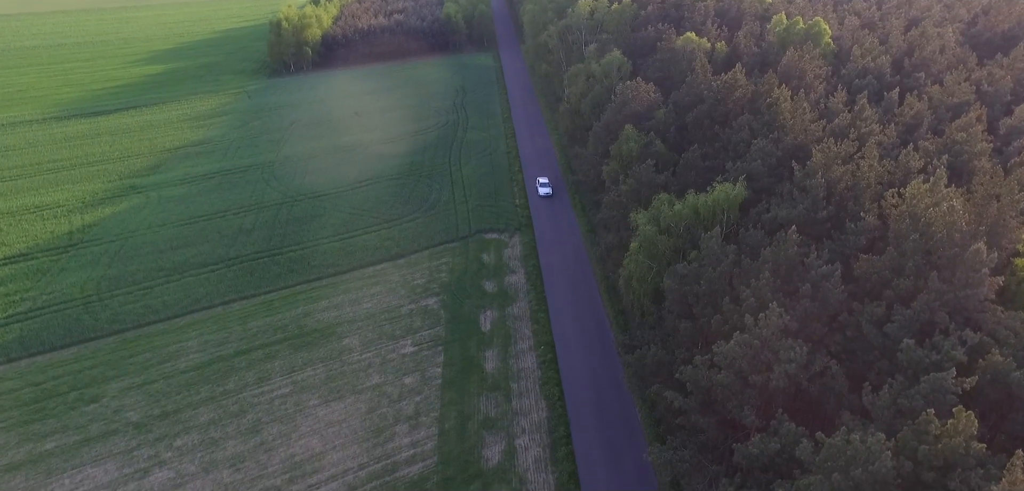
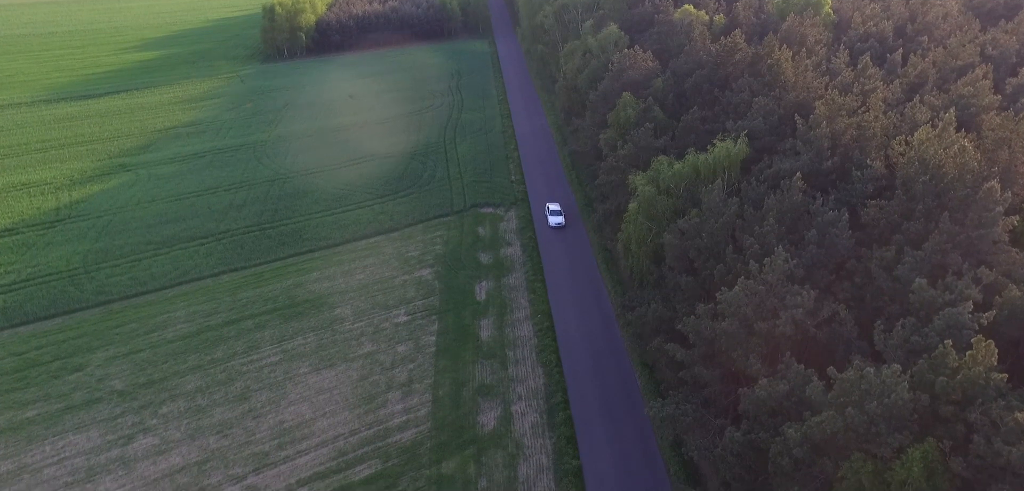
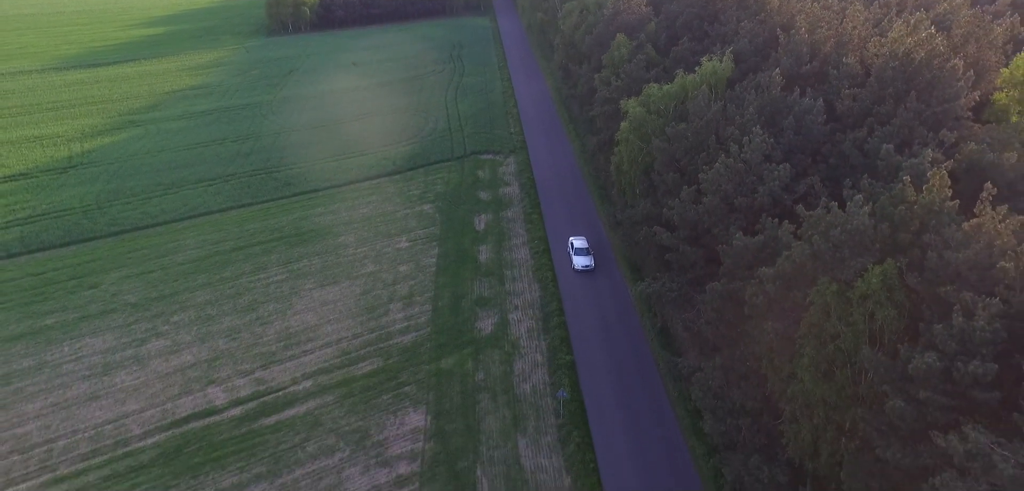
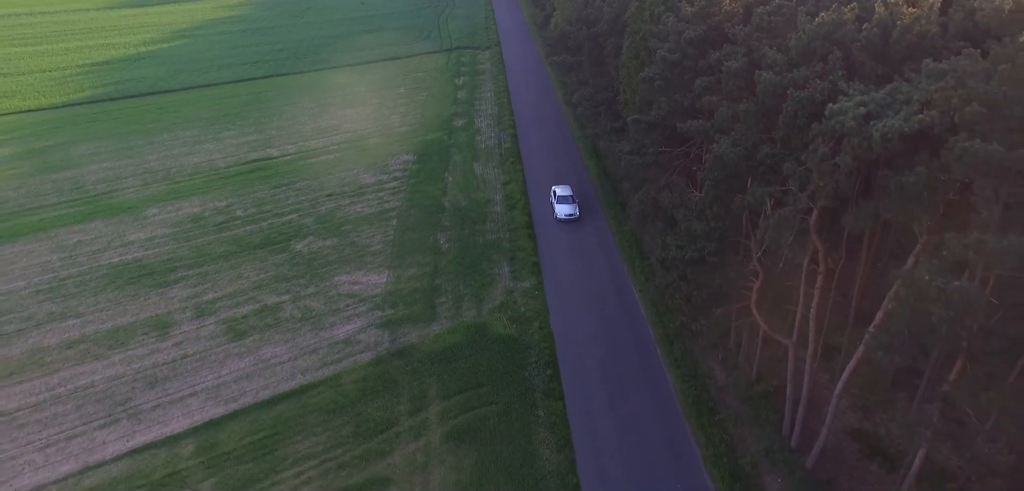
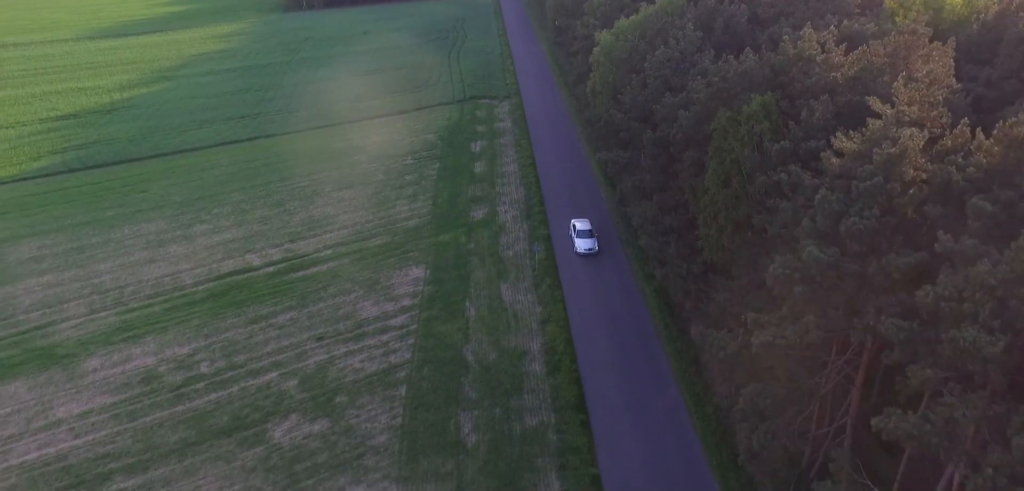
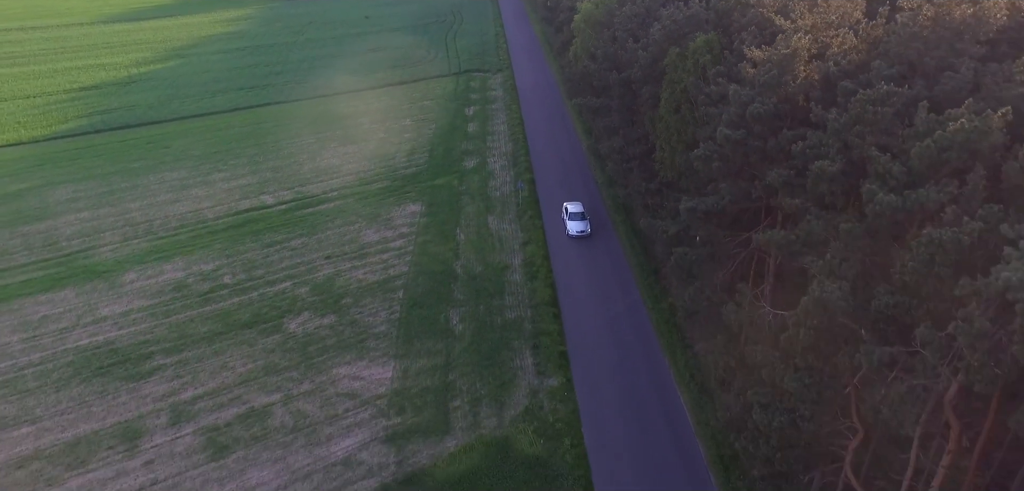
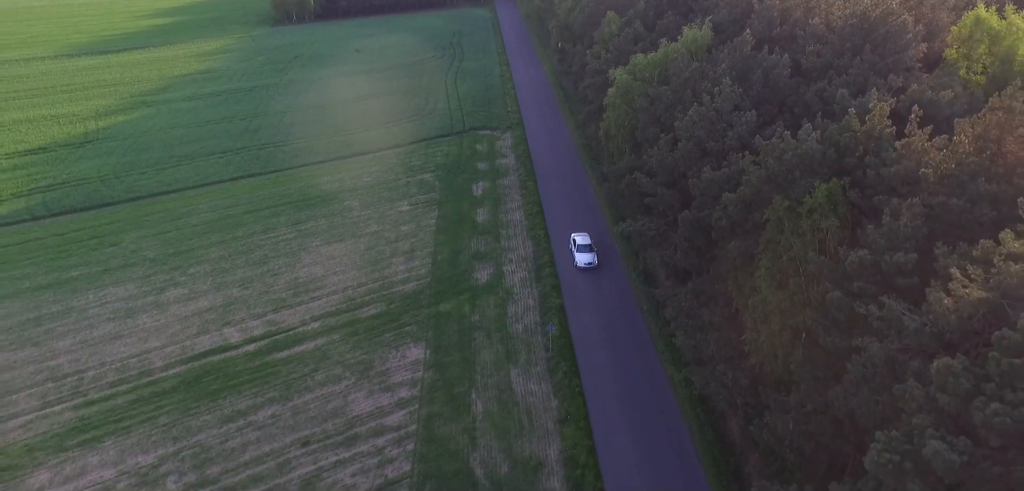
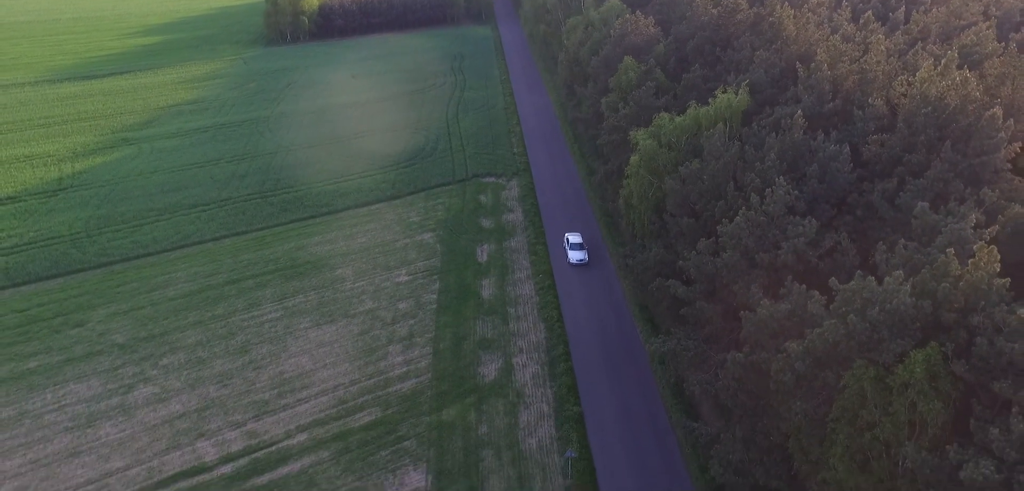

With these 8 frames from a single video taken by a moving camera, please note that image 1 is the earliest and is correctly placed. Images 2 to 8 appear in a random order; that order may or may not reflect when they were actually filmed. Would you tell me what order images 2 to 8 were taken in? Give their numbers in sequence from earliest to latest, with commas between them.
2, 8, 3, 7, 5, 6, 4
